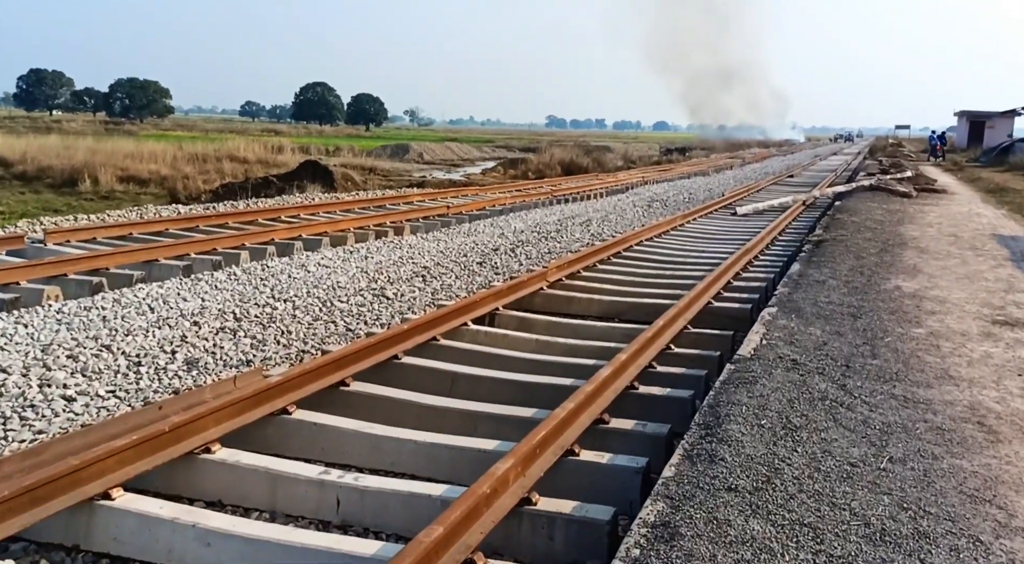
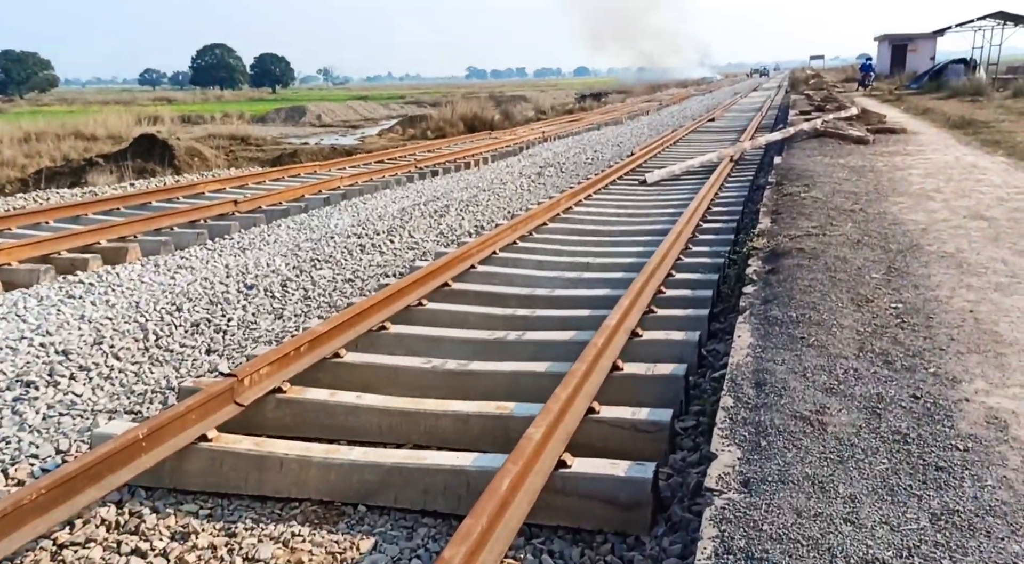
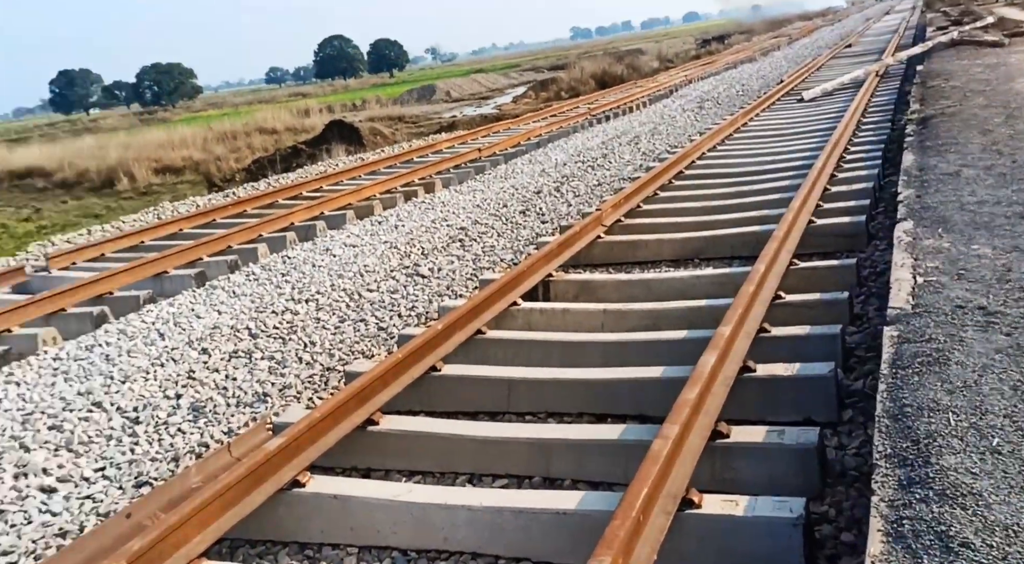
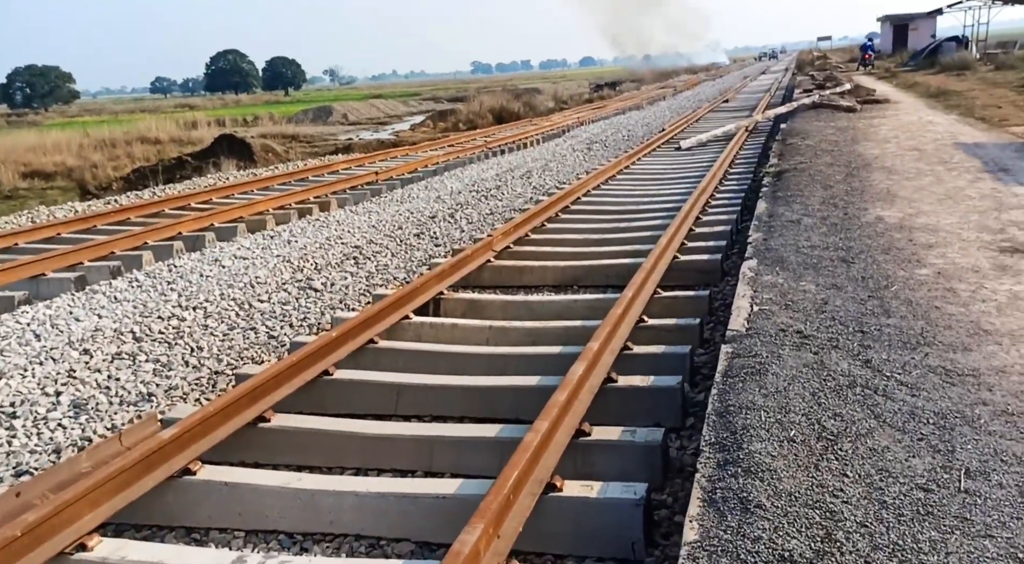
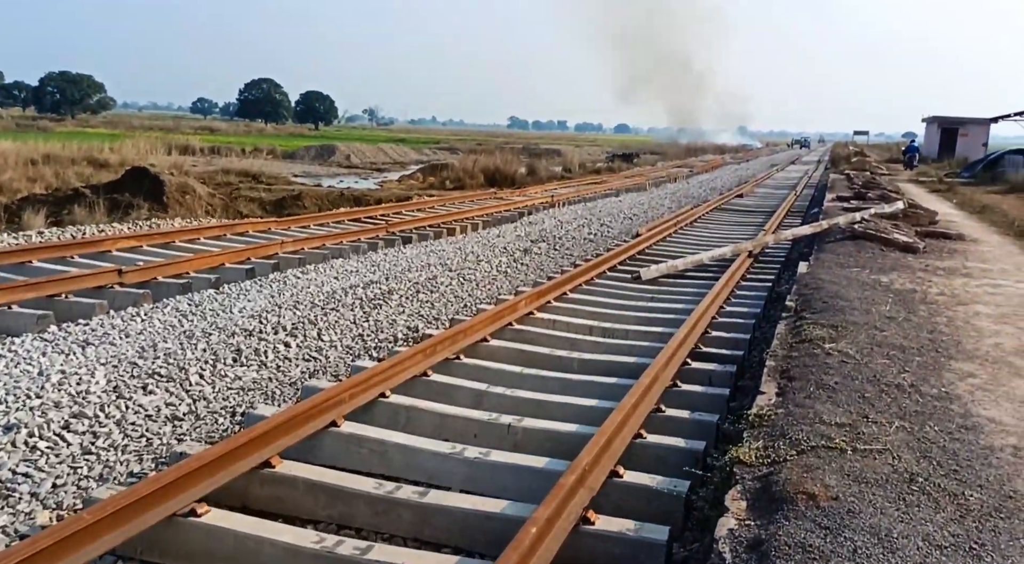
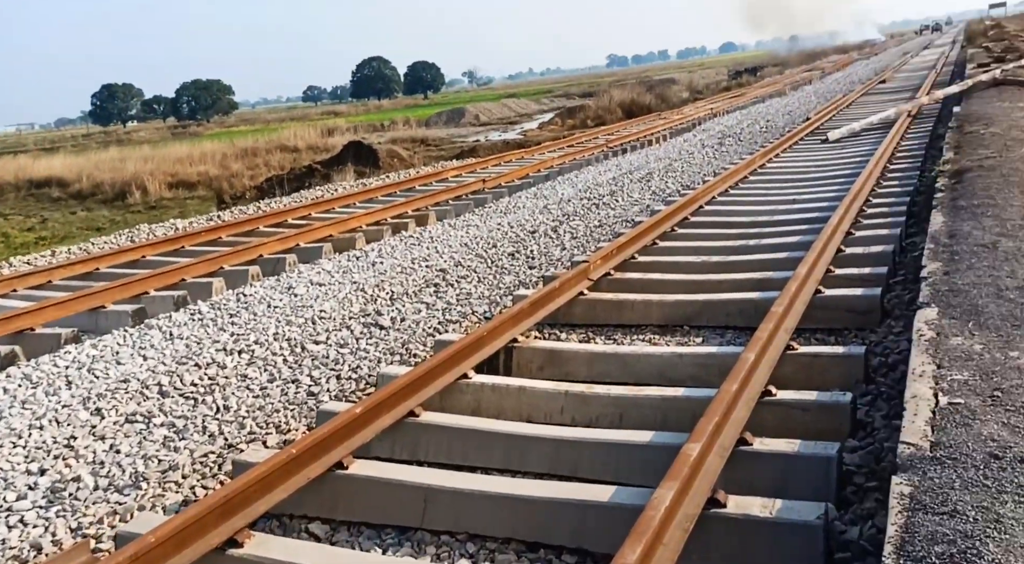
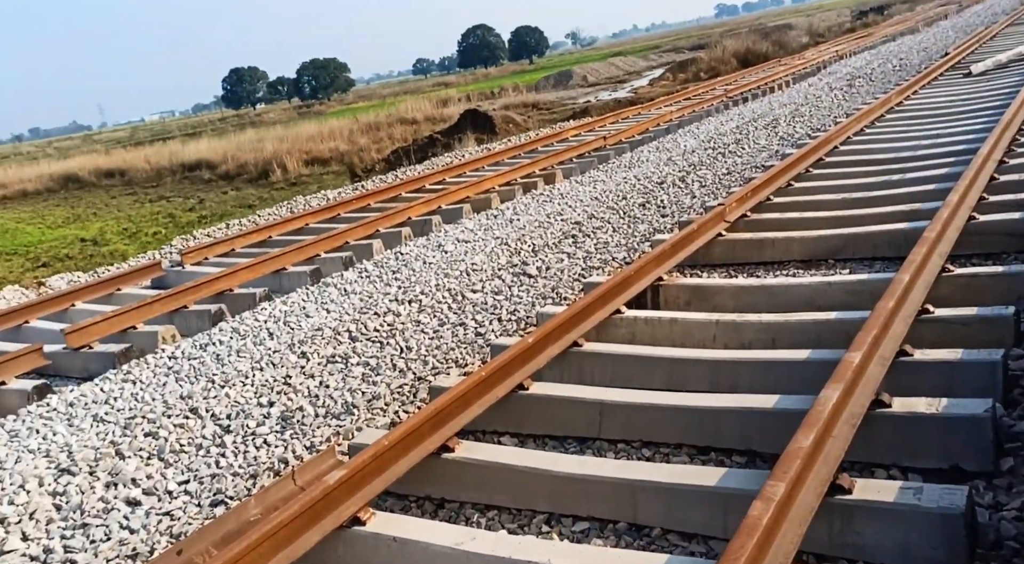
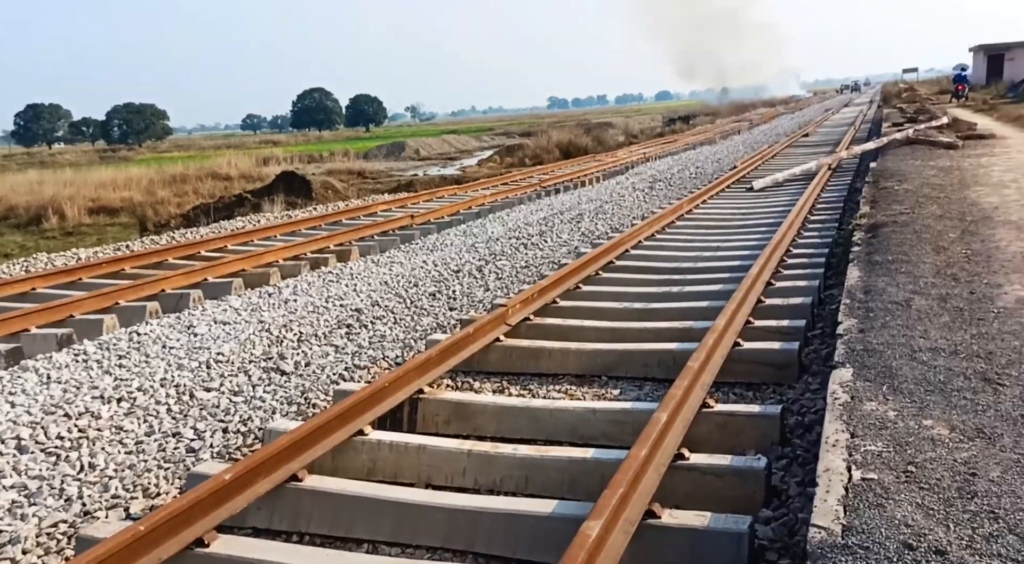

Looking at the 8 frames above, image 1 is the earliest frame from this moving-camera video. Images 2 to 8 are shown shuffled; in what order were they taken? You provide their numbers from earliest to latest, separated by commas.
4, 3, 7, 6, 8, 2, 5
